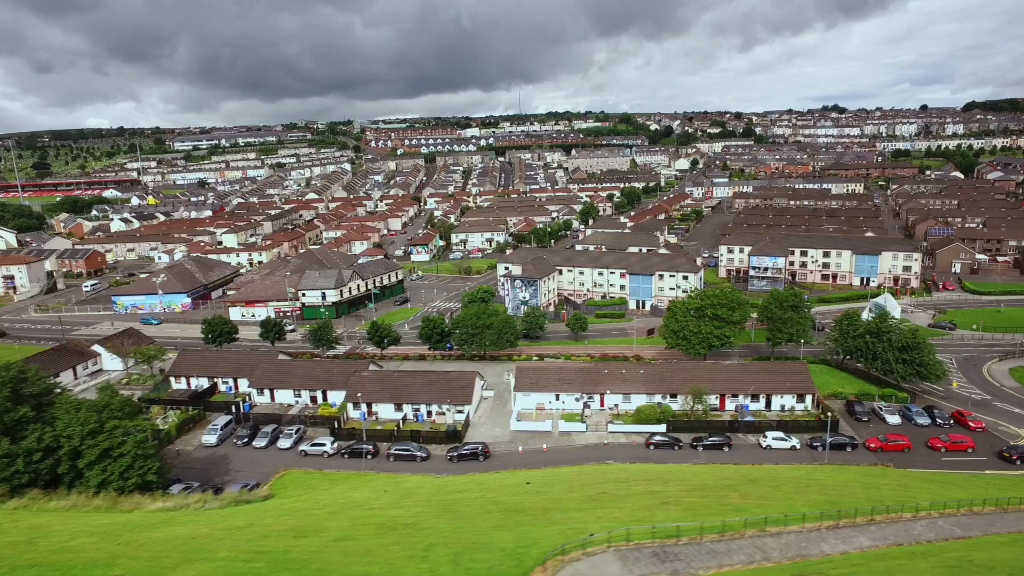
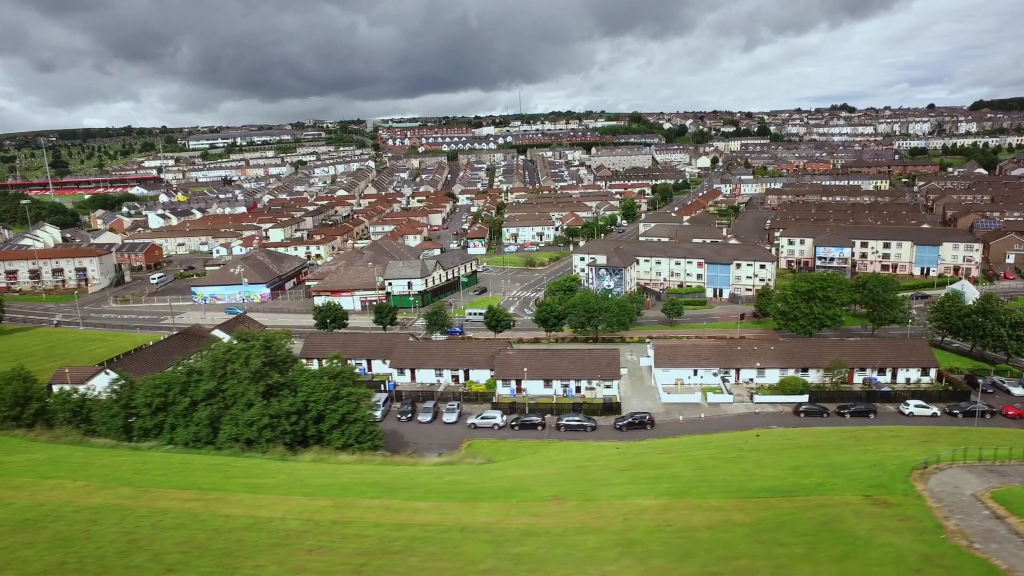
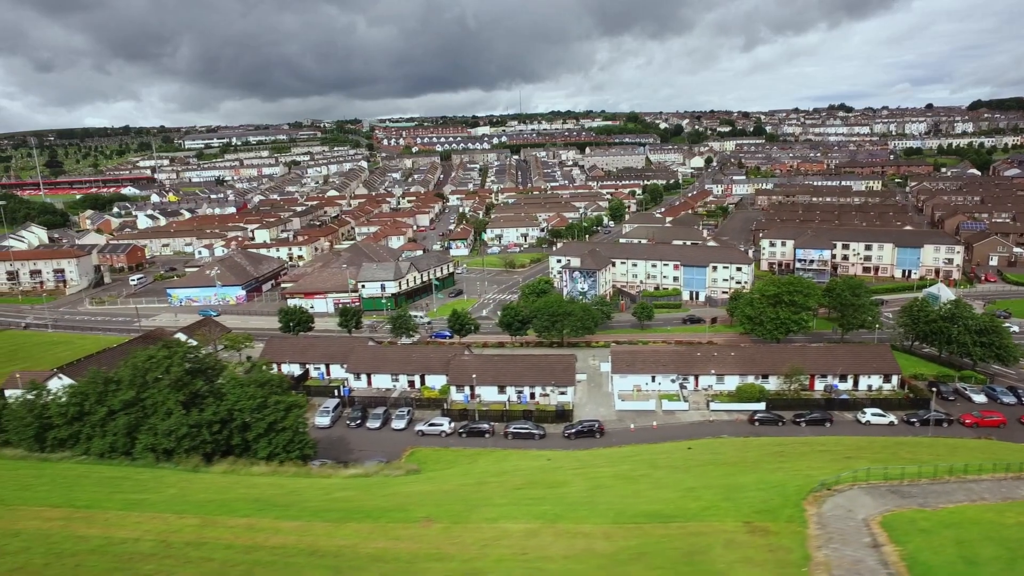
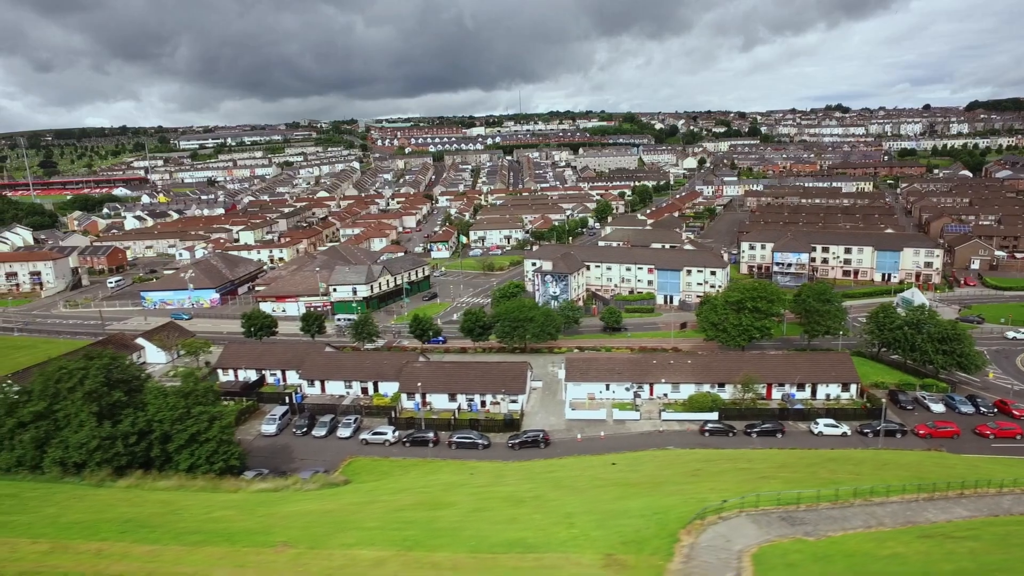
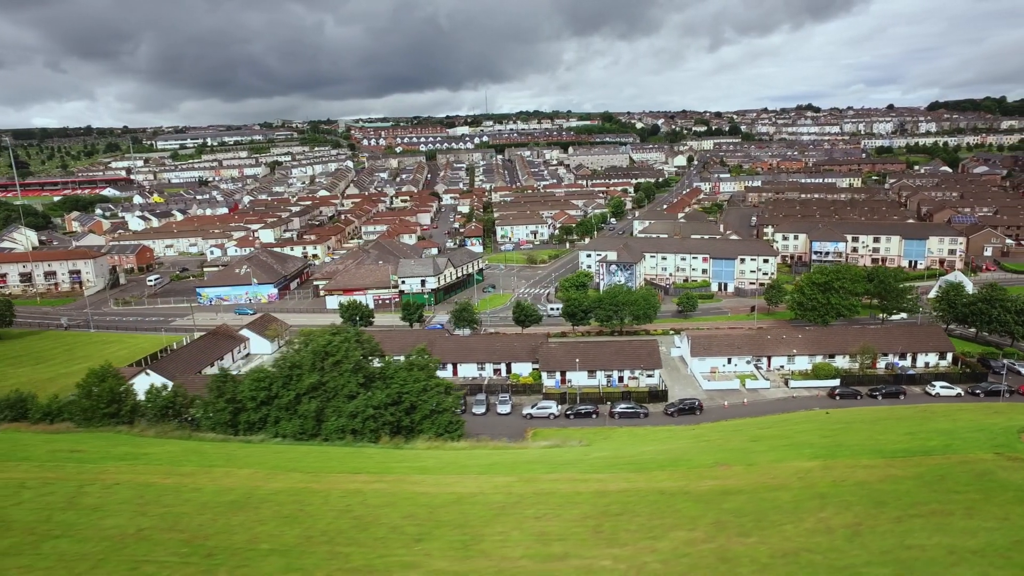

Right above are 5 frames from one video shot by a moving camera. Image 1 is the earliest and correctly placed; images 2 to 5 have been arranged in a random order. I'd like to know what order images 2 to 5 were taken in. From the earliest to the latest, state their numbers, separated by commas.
4, 3, 2, 5
